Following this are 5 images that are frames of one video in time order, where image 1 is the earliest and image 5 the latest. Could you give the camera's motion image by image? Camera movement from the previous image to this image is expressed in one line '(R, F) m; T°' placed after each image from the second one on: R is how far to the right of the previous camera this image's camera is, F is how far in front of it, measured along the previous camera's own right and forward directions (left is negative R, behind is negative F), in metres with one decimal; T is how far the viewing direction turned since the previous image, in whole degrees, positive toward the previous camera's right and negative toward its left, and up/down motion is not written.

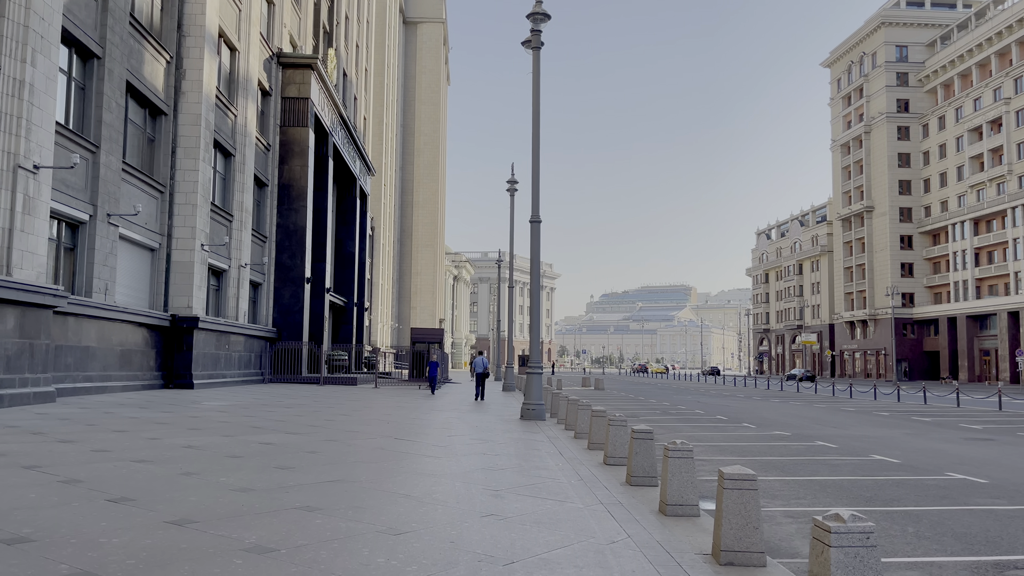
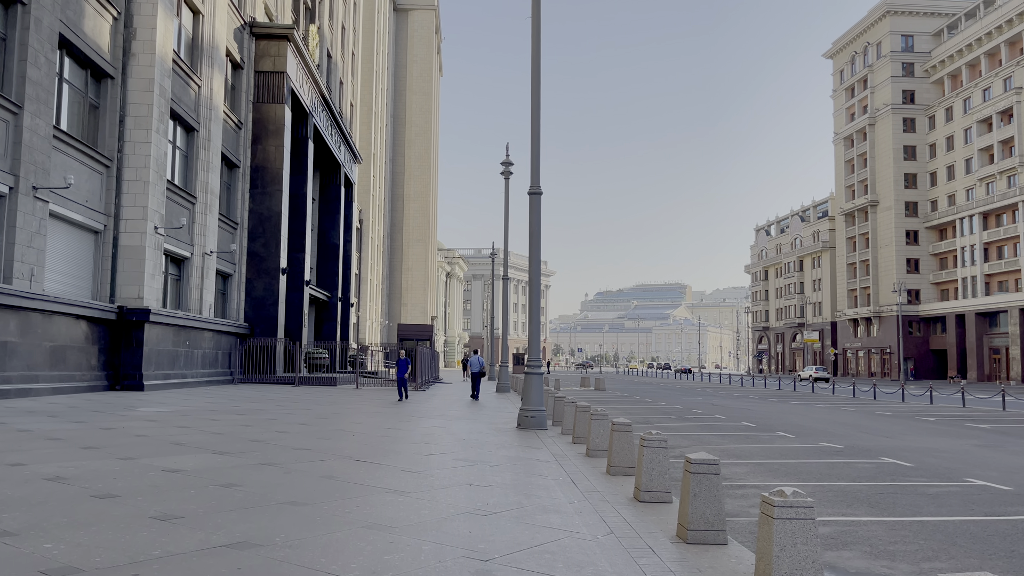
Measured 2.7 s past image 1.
(0.0, +3.1) m; 0°
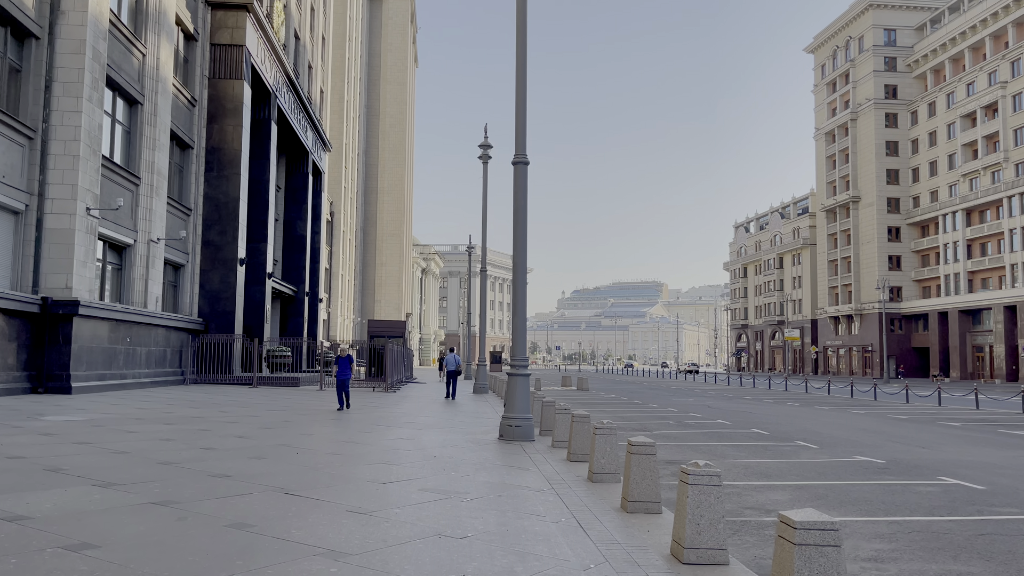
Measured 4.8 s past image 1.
(-0.1, +2.5) m; +2°
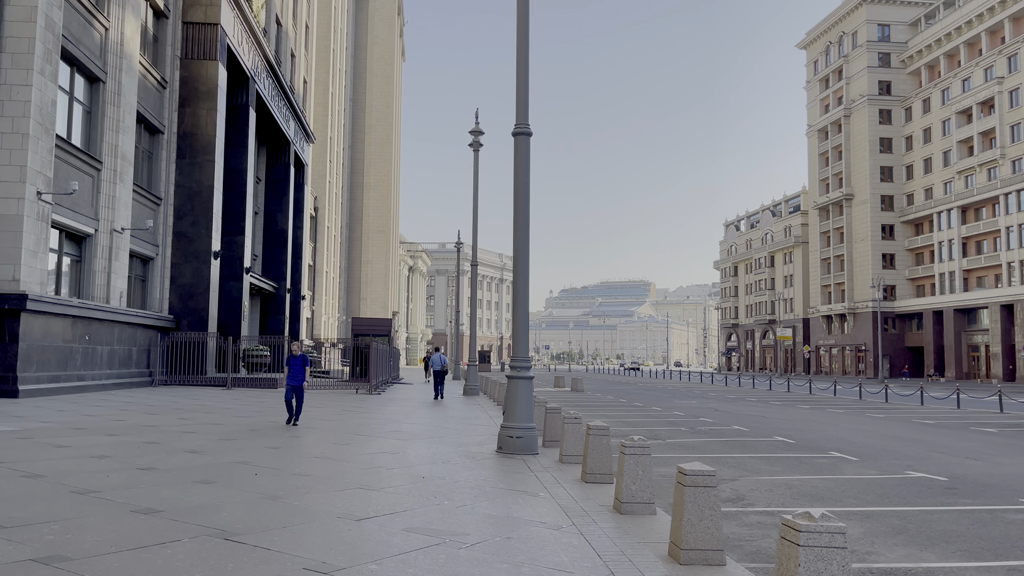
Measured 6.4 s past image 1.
(-0.2, +1.8) m; +1°
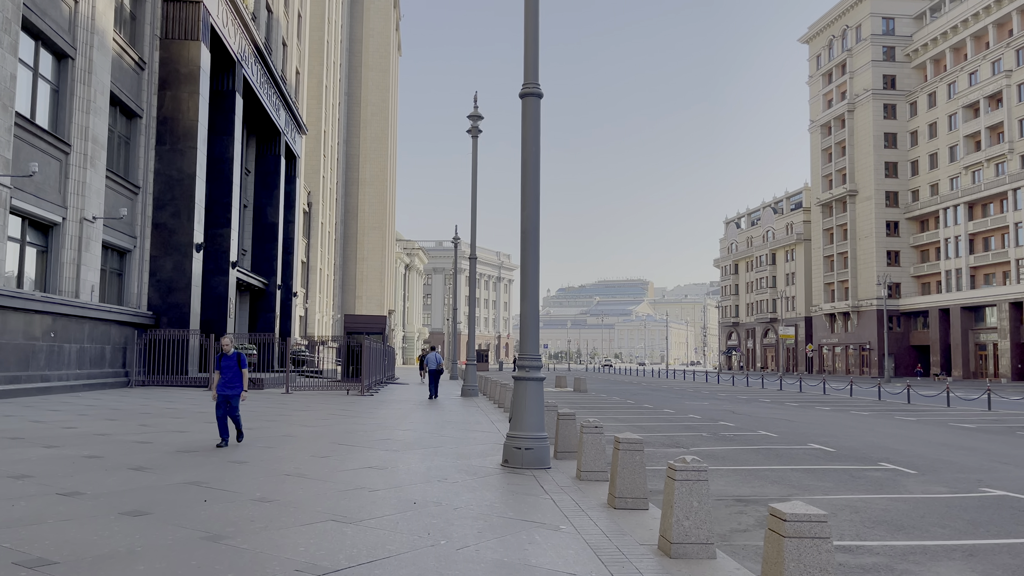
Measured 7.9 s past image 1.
(-0.1, +1.7) m; 0°
